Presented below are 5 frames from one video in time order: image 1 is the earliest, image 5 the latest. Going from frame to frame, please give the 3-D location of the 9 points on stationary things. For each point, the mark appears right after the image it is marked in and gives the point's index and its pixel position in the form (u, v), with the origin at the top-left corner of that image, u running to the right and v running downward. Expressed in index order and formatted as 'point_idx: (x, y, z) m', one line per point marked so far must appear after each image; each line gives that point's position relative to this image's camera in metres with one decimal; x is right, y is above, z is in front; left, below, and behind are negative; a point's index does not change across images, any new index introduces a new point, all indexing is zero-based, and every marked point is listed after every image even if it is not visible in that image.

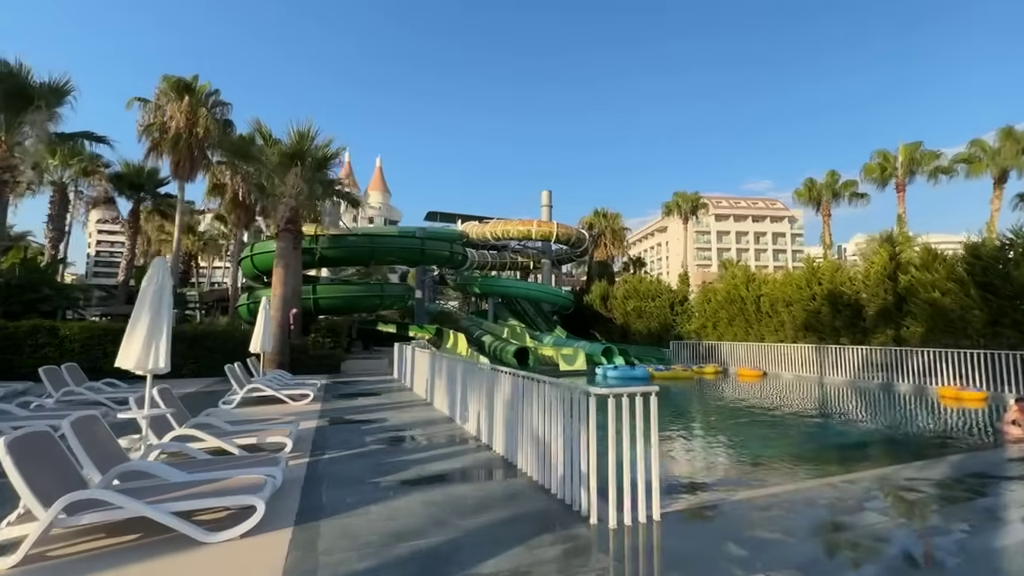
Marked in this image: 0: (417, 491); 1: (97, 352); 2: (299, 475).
0: (-1.0, -2.0, +4.5) m
1: (-12.4, -1.9, +13.6) m
2: (-2.3, -2.0, +4.9) m
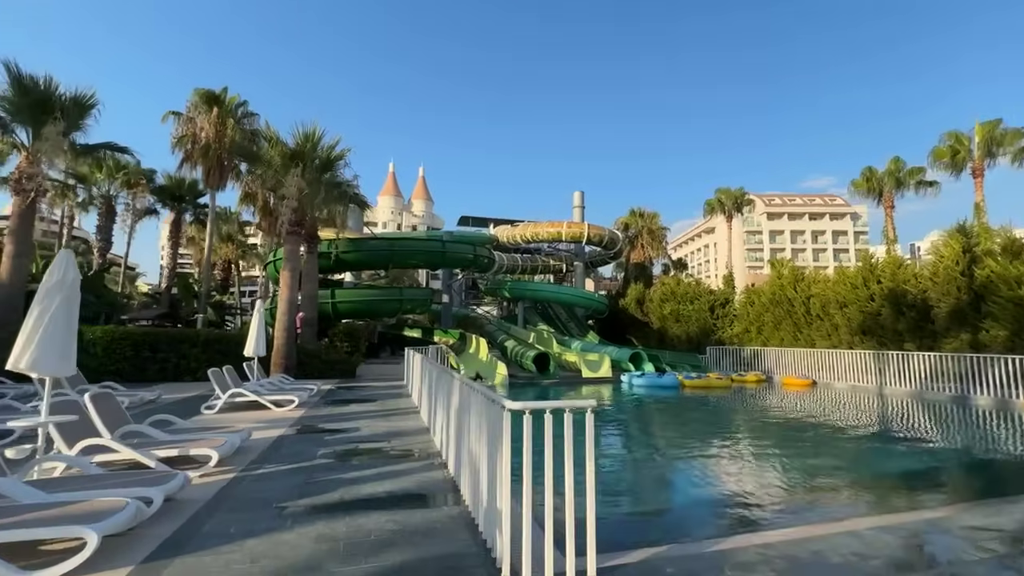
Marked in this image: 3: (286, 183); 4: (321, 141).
0: (-1.6, -1.9, +3.8) m
1: (-12.1, -2.1, +13.9) m
2: (-2.9, -2.0, +4.3) m
3: (-6.8, +3.2, +13.6) m
4: (-5.9, +4.5, +13.9) m
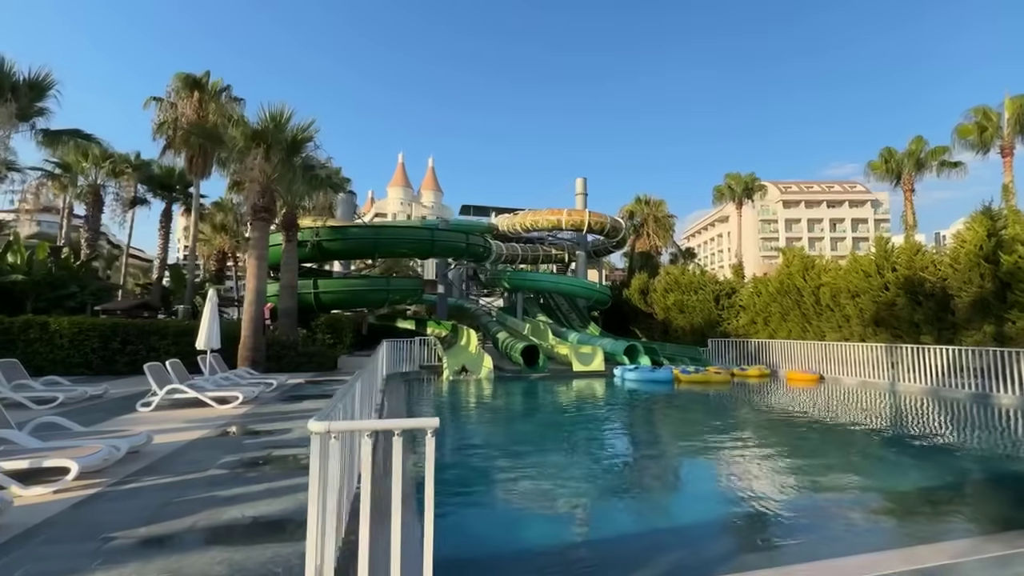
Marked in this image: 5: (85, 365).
0: (-2.5, -1.8, +3.0) m
1: (-12.6, -1.8, +13.5) m
2: (-3.8, -1.8, +3.6) m
3: (-7.4, +3.5, +12.8) m
4: (-6.5, +4.8, +13.1) m
5: (-12.7, -2.3, +13.5) m
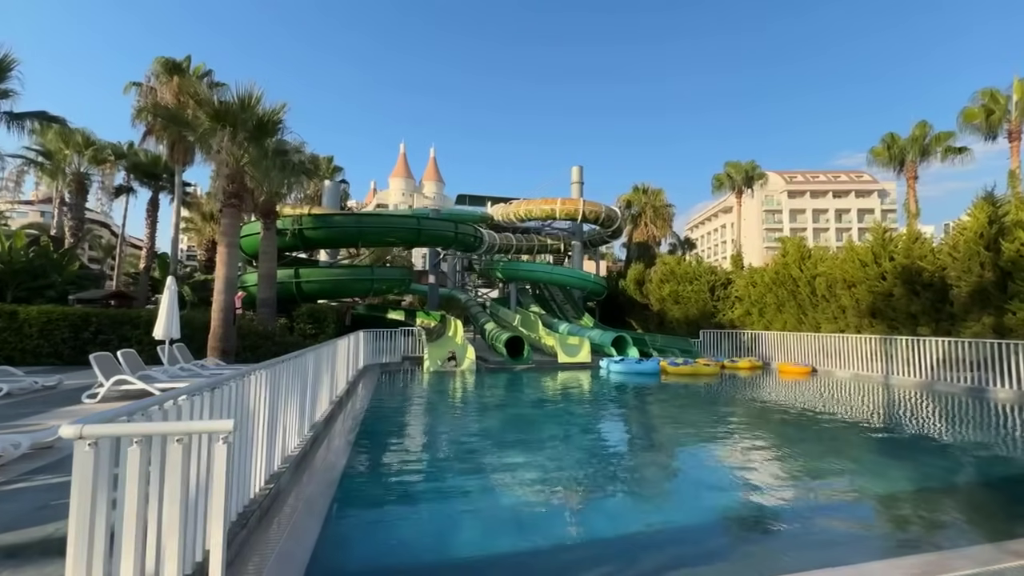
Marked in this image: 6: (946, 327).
0: (-3.2, -1.7, +2.7) m
1: (-13.2, -1.4, +13.2) m
2: (-4.5, -1.7, +3.2) m
3: (-8.0, +3.8, +12.4) m
4: (-7.1, +5.1, +12.6) m
5: (-13.3, -2.0, +13.2) m
6: (+14.0, -1.3, +14.7) m
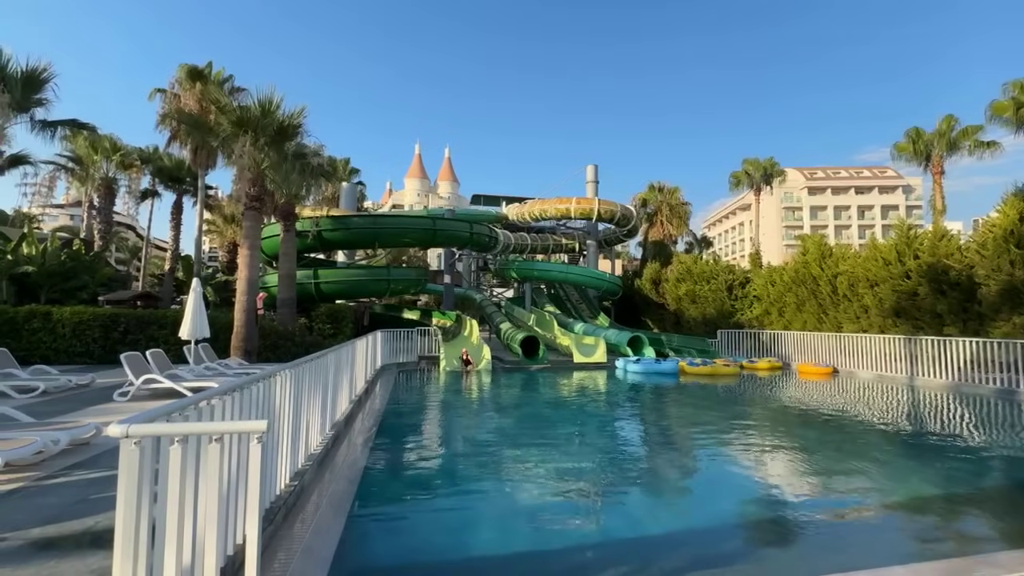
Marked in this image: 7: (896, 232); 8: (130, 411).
0: (-3.1, -1.7, +2.8) m
1: (-12.8, -1.5, +13.7) m
2: (-4.3, -1.7, +3.4) m
3: (-7.6, +3.7, +12.7) m
4: (-6.6, +5.1, +12.9) m
5: (-12.8, -2.0, +13.7) m
6: (+14.5, -1.2, +14.3) m
7: (+14.0, +2.0, +16.6) m
8: (-5.9, -1.9, +7.1) m
